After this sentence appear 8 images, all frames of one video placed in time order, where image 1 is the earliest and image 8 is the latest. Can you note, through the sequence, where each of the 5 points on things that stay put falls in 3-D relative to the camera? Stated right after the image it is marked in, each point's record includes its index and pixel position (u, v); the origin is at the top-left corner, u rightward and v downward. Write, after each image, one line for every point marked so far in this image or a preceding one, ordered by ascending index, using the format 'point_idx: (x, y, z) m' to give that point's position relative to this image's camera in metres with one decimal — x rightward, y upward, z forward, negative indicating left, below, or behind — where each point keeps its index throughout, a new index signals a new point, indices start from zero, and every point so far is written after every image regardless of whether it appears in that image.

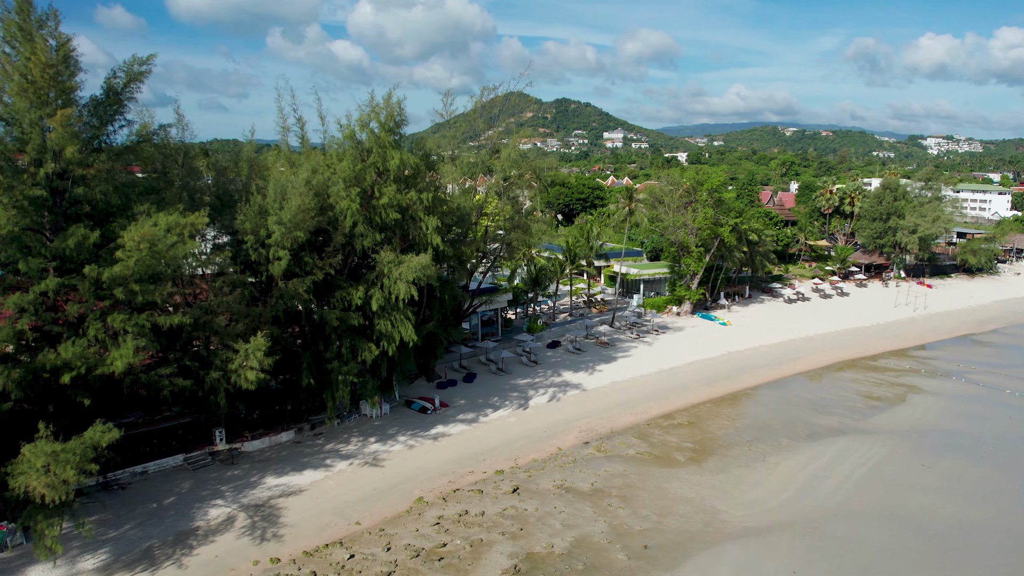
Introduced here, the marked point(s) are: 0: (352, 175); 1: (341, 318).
0: (-5.5, +4.0, +19.7) m
1: (-5.9, -1.1, +19.9) m
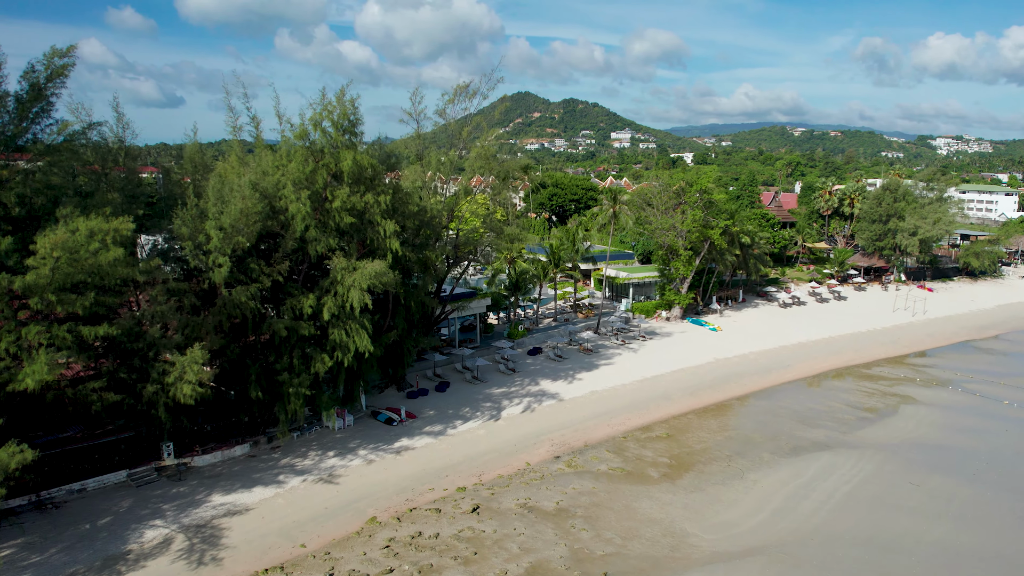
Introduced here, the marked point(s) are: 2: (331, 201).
0: (-6.9, +3.7, +18.7) m
1: (-7.3, -1.3, +18.9) m
2: (-6.1, +2.9, +19.3) m
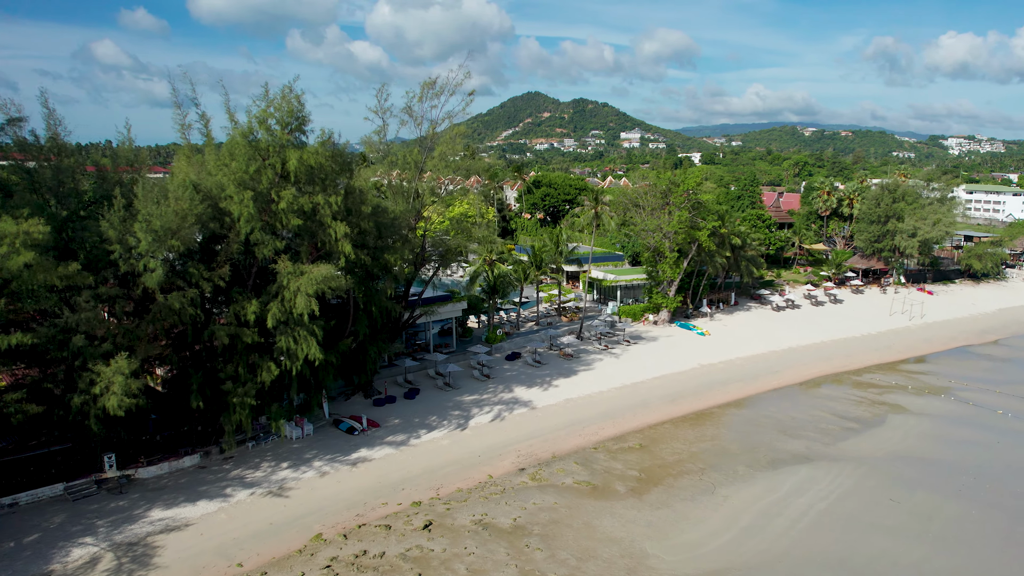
0: (-8.4, +3.5, +17.8) m
1: (-8.8, -1.5, +18.0) m
2: (-7.6, +2.8, +18.4) m
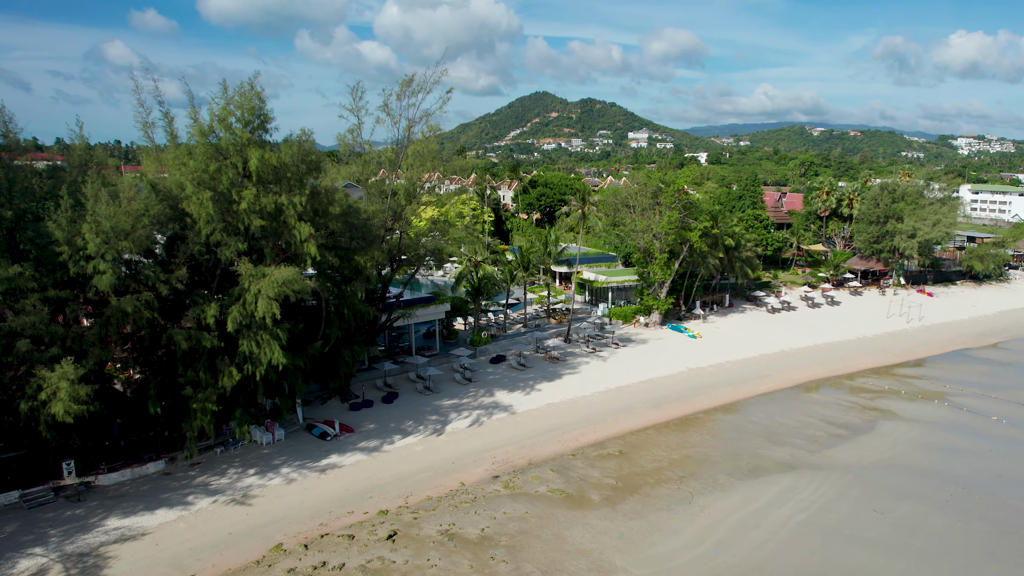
0: (-9.5, +3.5, +17.3) m
1: (-9.9, -1.6, +17.5) m
2: (-8.7, +2.7, +17.9) m
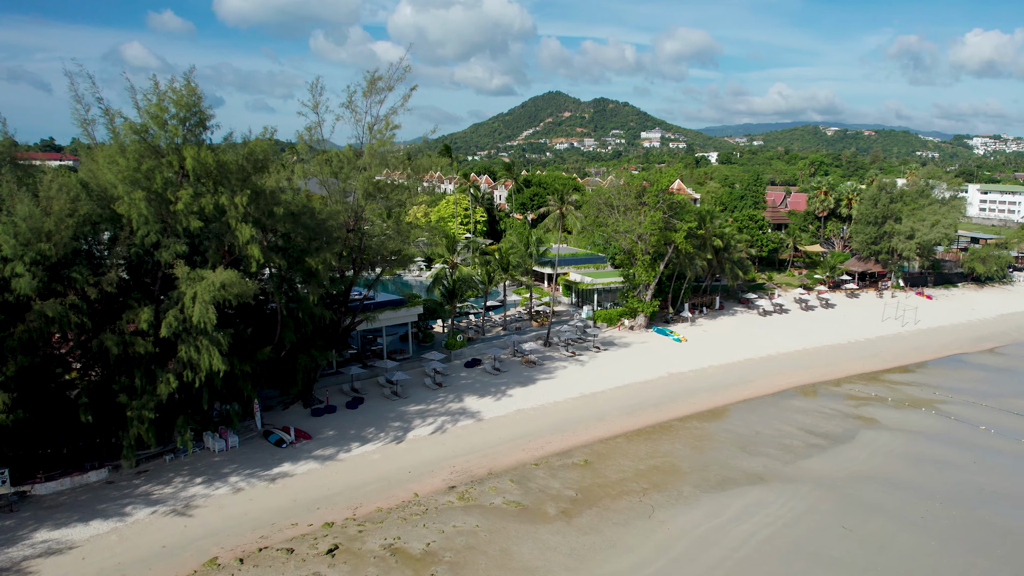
0: (-11.1, +3.4, +16.7) m
1: (-11.5, -1.7, +16.8) m
2: (-10.3, +2.6, +17.2) m
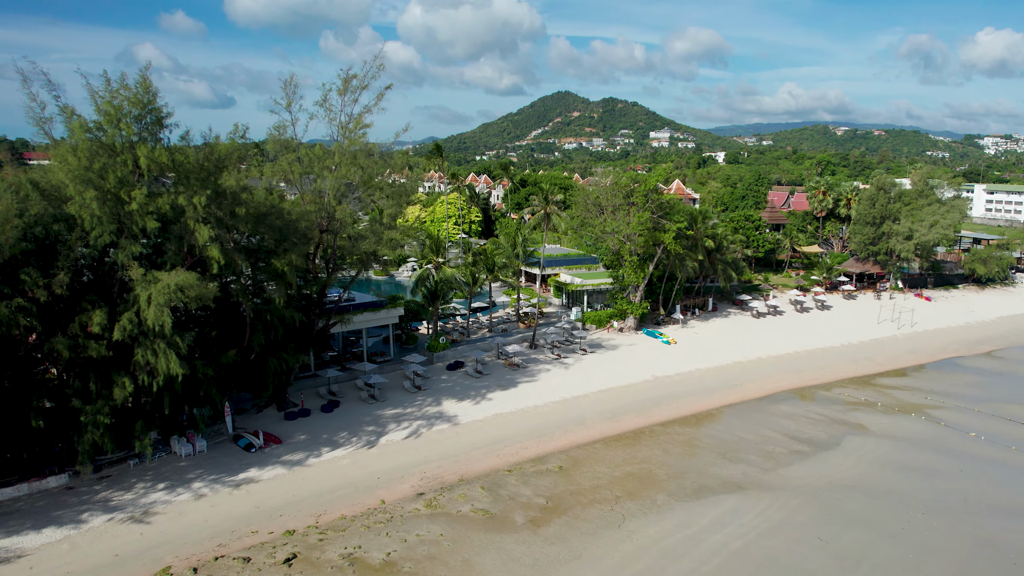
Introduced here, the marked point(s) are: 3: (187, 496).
0: (-12.2, +3.3, +16.3) m
1: (-12.7, -1.8, +16.5) m
2: (-11.4, +2.5, +16.8) m
3: (-11.1, -7.1, +19.4) m
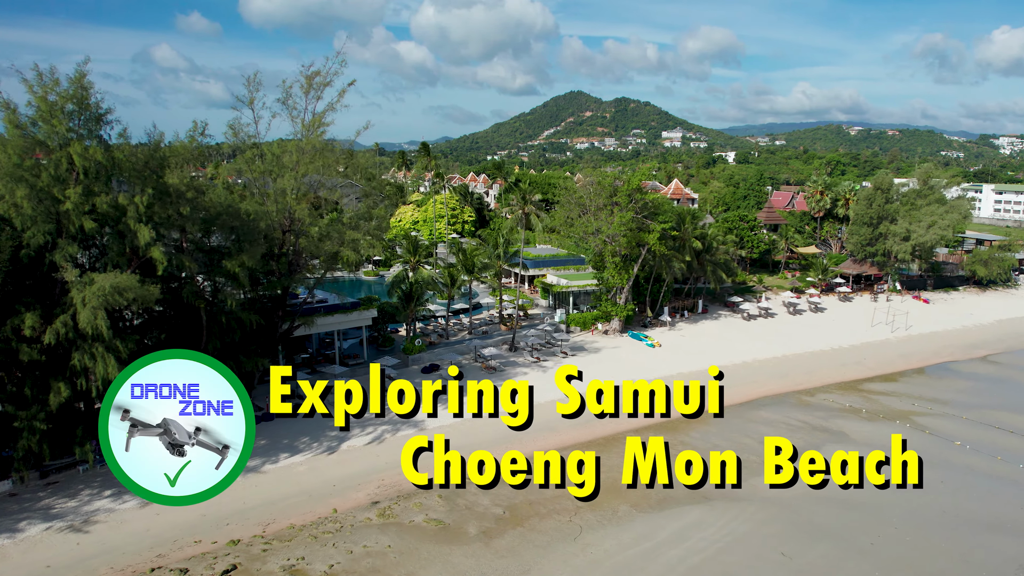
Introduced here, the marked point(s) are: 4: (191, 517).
0: (-13.7, +3.2, +15.8) m
1: (-14.2, -1.8, +16.0) m
2: (-12.9, +2.5, +16.3) m
3: (-12.7, -7.2, +18.8) m
4: (-10.5, -7.5, +18.6) m
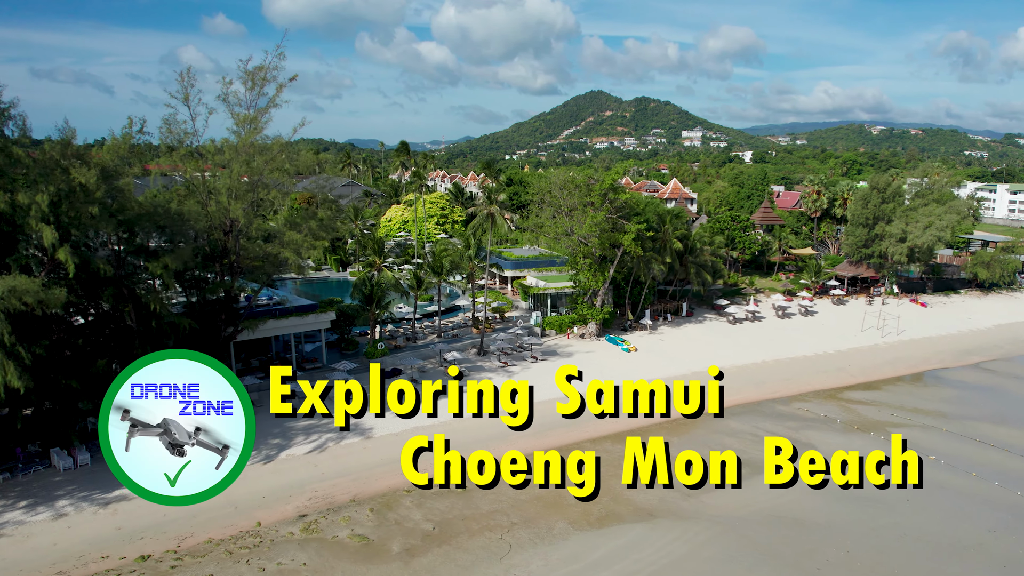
0: (-16.0, +3.2, +15.1) m
1: (-16.5, -1.9, +15.3) m
2: (-15.2, +2.4, +15.6) m
3: (-14.9, -7.3, +18.1) m
4: (-12.8, -7.6, +17.8) m
